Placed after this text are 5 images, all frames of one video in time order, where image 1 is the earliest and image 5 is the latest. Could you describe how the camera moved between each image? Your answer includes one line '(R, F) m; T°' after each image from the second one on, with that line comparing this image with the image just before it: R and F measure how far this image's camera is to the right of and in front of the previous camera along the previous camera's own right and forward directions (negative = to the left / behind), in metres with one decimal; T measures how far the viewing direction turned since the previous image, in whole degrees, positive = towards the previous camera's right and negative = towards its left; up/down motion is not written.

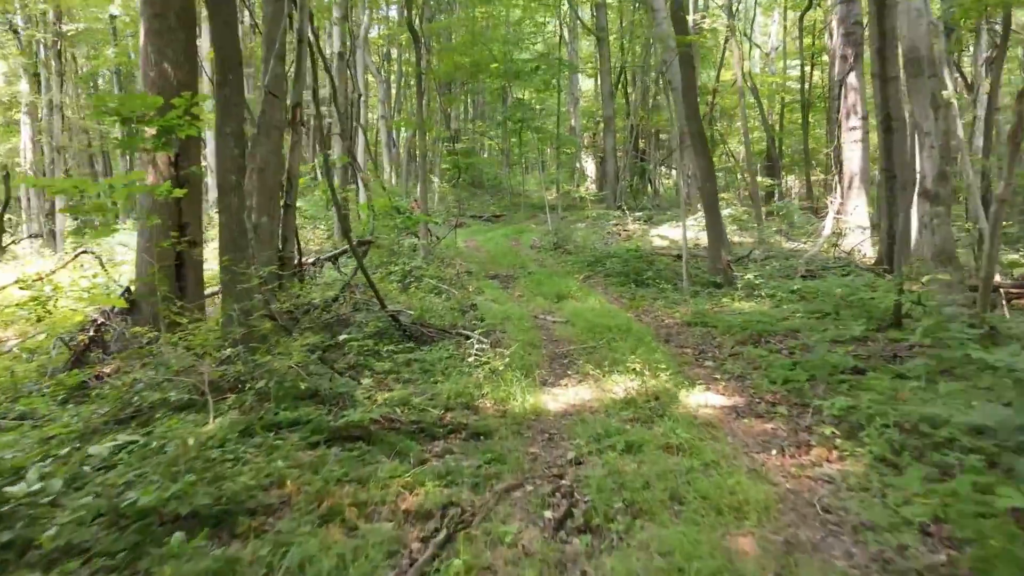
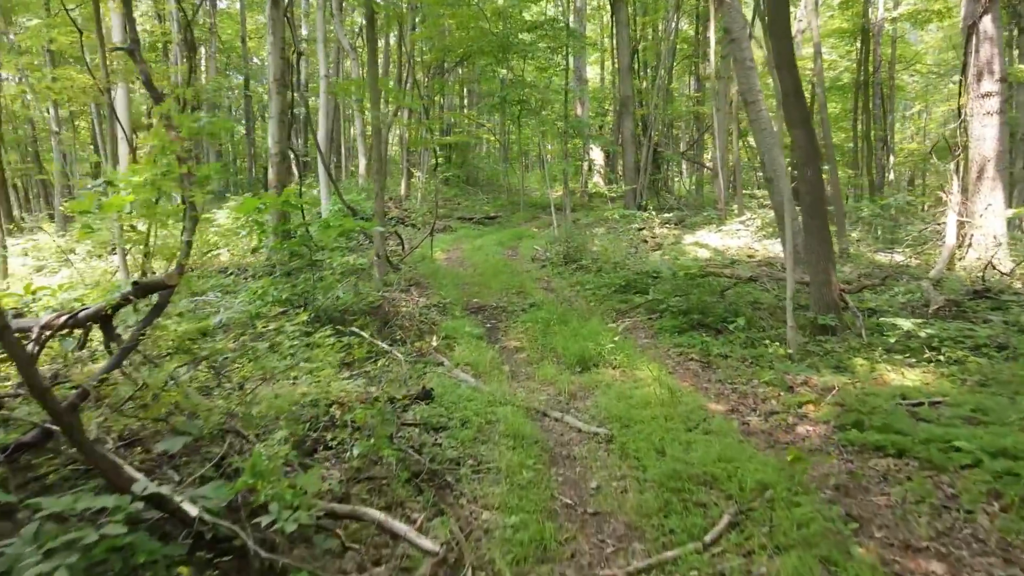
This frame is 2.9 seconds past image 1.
(+0.1, +4.0) m; 0°
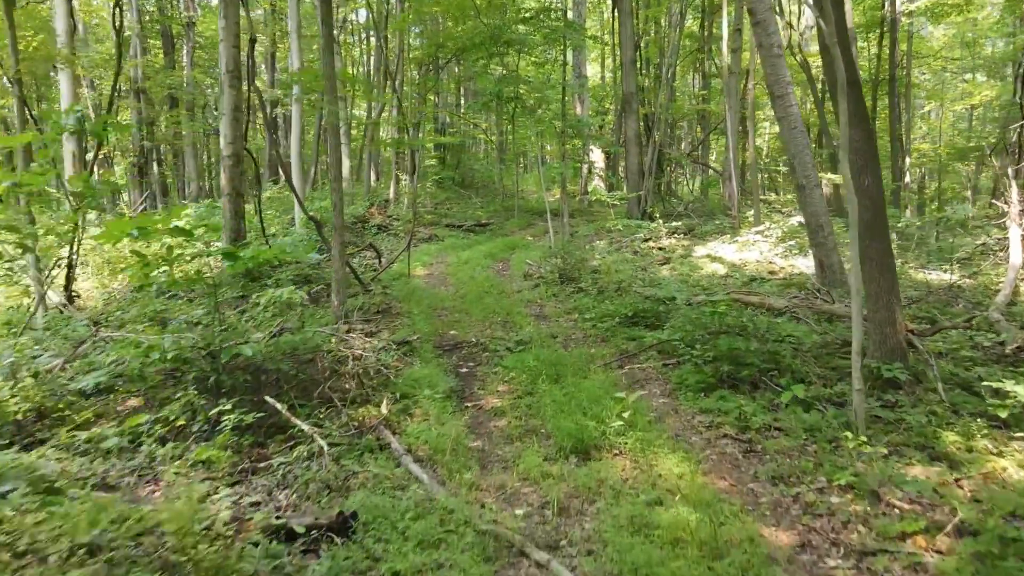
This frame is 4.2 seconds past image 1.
(+0.2, +1.5) m; 0°
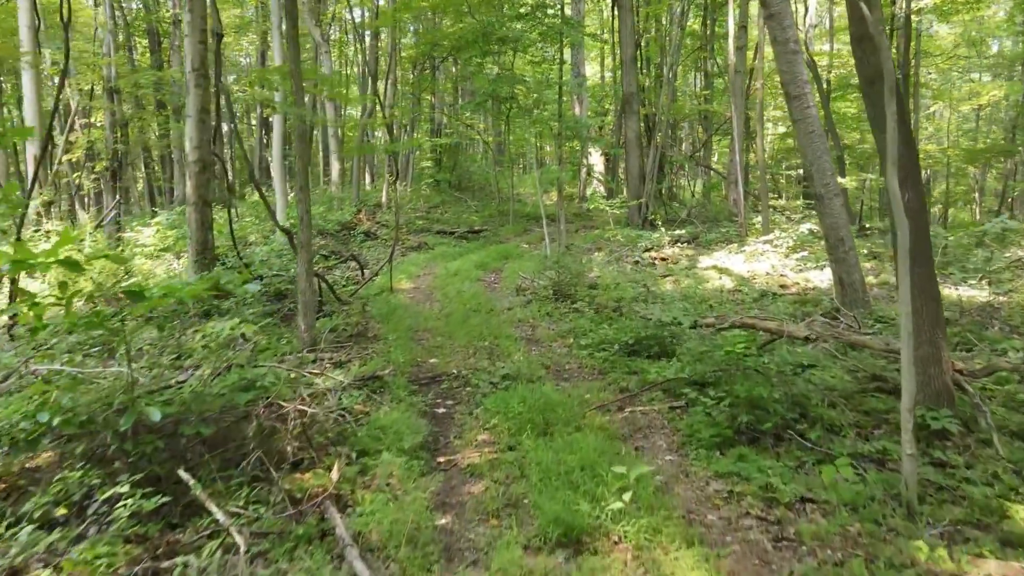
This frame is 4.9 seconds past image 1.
(+0.1, +0.8) m; 0°
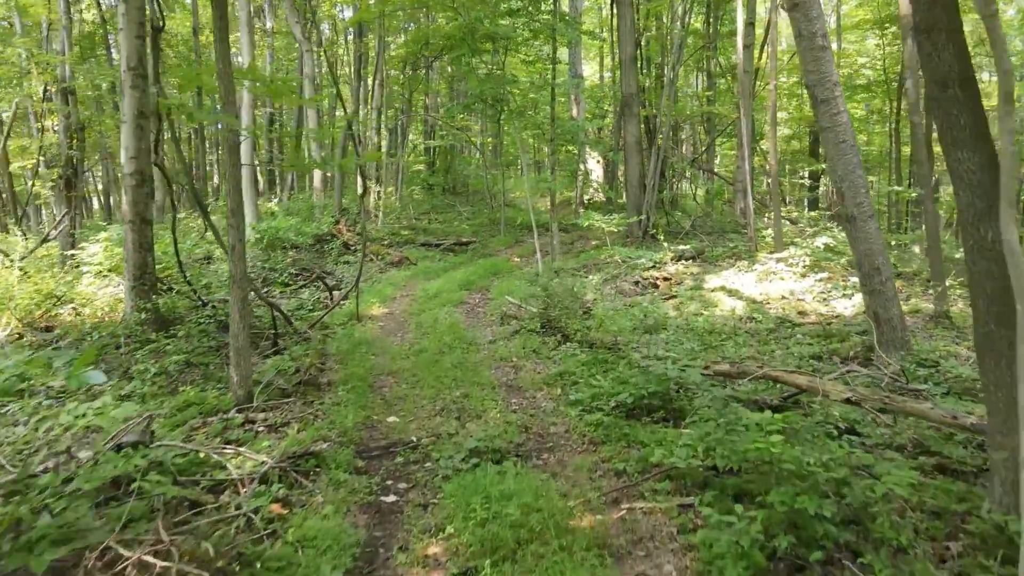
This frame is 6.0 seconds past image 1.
(+0.2, +1.2) m; 0°
